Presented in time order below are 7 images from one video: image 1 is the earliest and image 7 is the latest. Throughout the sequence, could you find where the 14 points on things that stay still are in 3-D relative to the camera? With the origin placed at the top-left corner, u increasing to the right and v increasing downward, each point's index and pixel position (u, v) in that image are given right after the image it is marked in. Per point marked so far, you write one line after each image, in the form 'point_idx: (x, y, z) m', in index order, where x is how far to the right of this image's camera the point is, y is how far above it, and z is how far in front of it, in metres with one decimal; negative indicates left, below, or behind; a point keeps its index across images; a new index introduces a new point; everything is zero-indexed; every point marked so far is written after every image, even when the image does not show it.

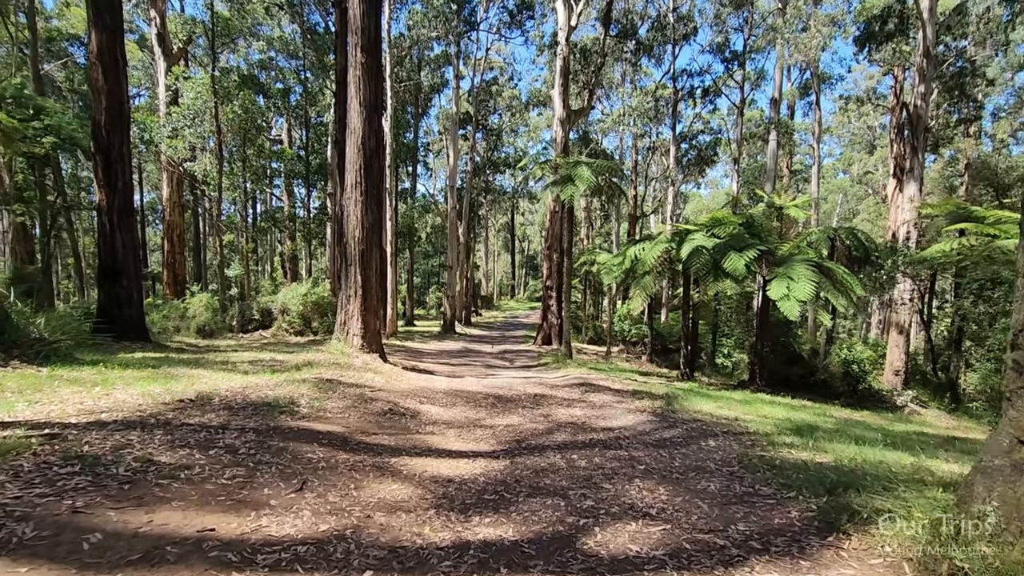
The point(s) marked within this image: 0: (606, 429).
0: (+1.0, -1.5, +5.5) m
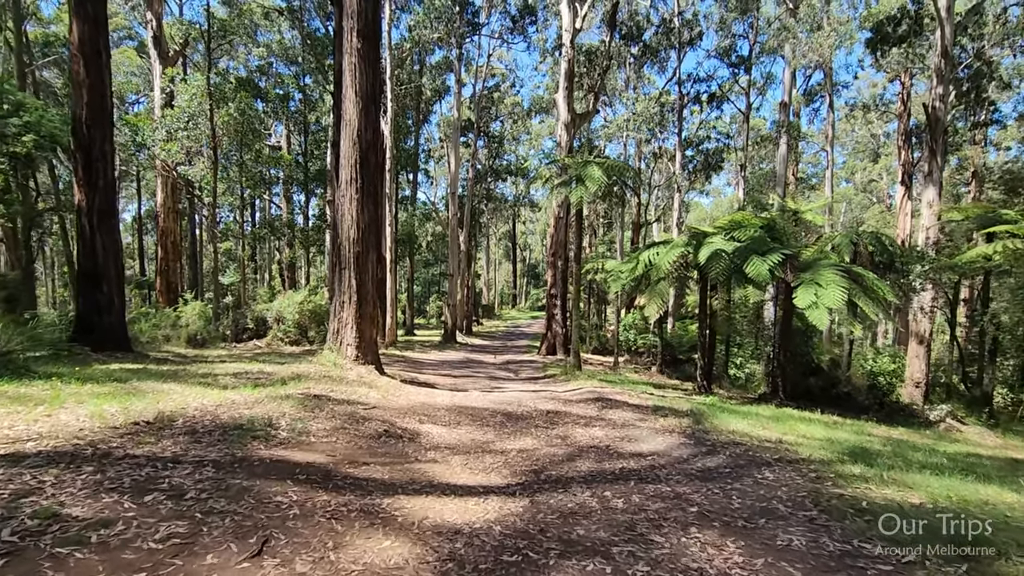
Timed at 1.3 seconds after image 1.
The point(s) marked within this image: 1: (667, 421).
0: (+1.1, -1.5, +4.7) m
1: (+2.0, -1.7, +6.7) m
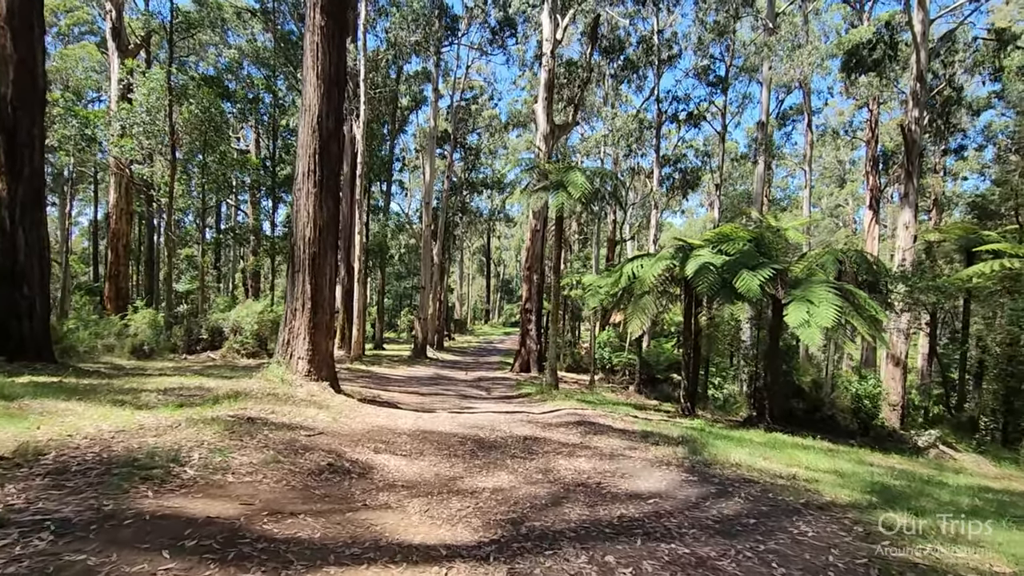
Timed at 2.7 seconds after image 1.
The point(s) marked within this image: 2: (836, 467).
0: (+0.9, -1.6, +3.9) m
1: (+1.6, -1.8, +5.9) m
2: (+4.0, -2.2, +6.5) m
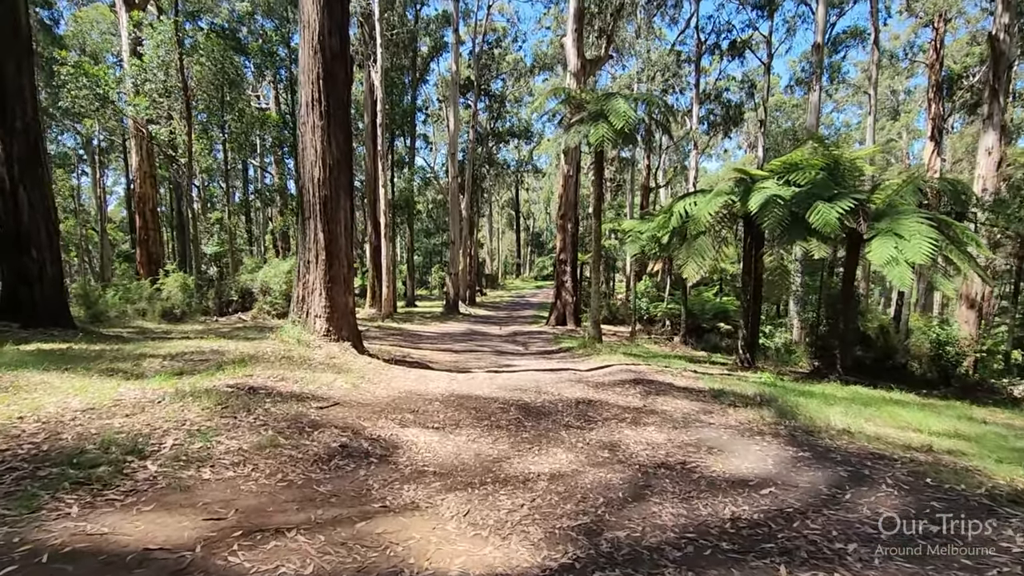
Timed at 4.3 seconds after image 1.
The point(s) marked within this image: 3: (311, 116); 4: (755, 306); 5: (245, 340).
0: (+1.3, -1.1, +2.9) m
1: (+2.1, -1.2, +4.9) m
2: (+4.5, -1.4, +5.4) m
3: (-2.4, +2.1, +6.4) m
4: (+4.6, -0.3, +10.1) m
5: (-4.6, -0.9, +8.9) m
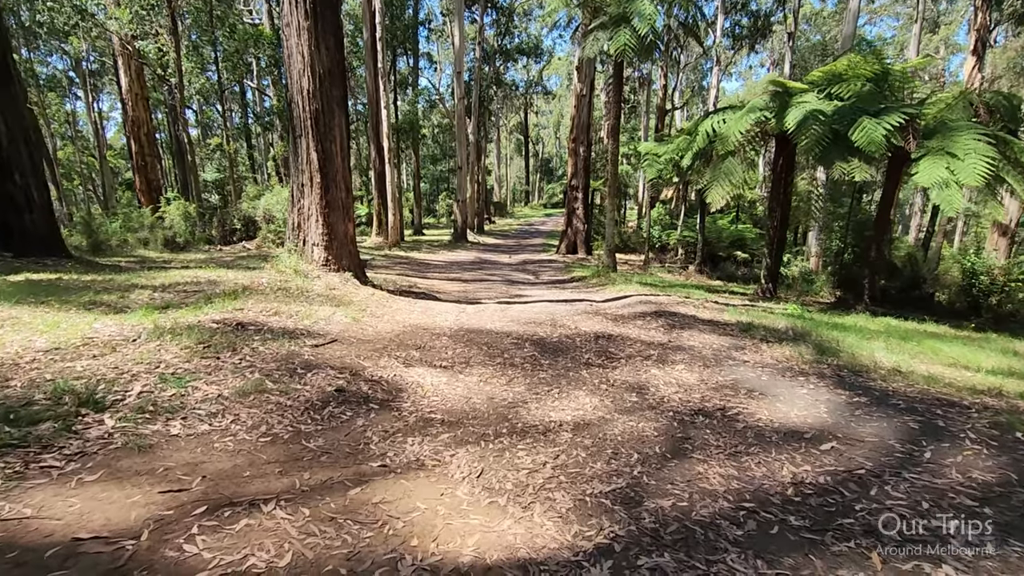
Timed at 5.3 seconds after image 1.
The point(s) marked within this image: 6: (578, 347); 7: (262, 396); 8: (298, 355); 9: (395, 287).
0: (+1.4, -0.7, +2.5) m
1: (+2.3, -0.5, +4.5) m
2: (+4.6, -0.7, +5.0) m
3: (-2.3, +2.9, +5.6) m
4: (+4.8, +1.0, +9.5) m
5: (-4.4, +0.3, +8.6) m
6: (+0.6, -0.5, +4.4) m
7: (-1.3, -0.5, +2.7) m
8: (-1.3, -0.4, +3.3) m
9: (-1.6, 0.0, +7.4) m
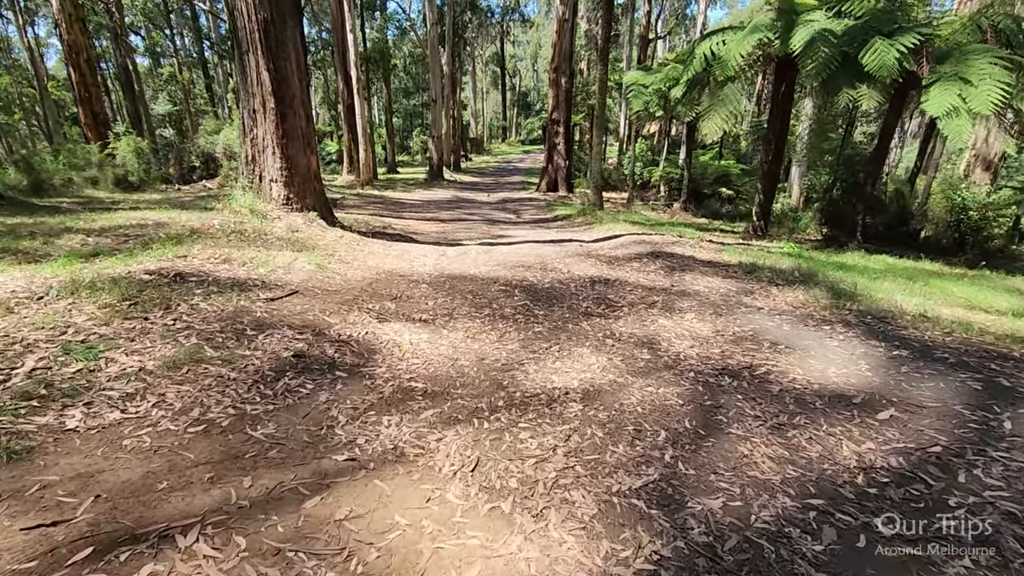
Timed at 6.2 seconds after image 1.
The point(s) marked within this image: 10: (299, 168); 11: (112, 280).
0: (+1.4, -0.5, +2.1) m
1: (+2.2, -0.1, +4.1) m
2: (+4.5, -0.2, +4.7) m
3: (-2.5, +3.4, +4.7) m
4: (+4.5, +2.1, +9.0) m
5: (-4.6, +1.1, +7.8) m
6: (+0.5, 0.0, +4.0) m
7: (-1.3, -0.3, +2.1) m
8: (-1.4, -0.1, +2.8) m
9: (-1.9, +0.8, +6.8) m
10: (-2.2, +1.3, +5.5) m
11: (-2.2, 0.0, +3.0) m
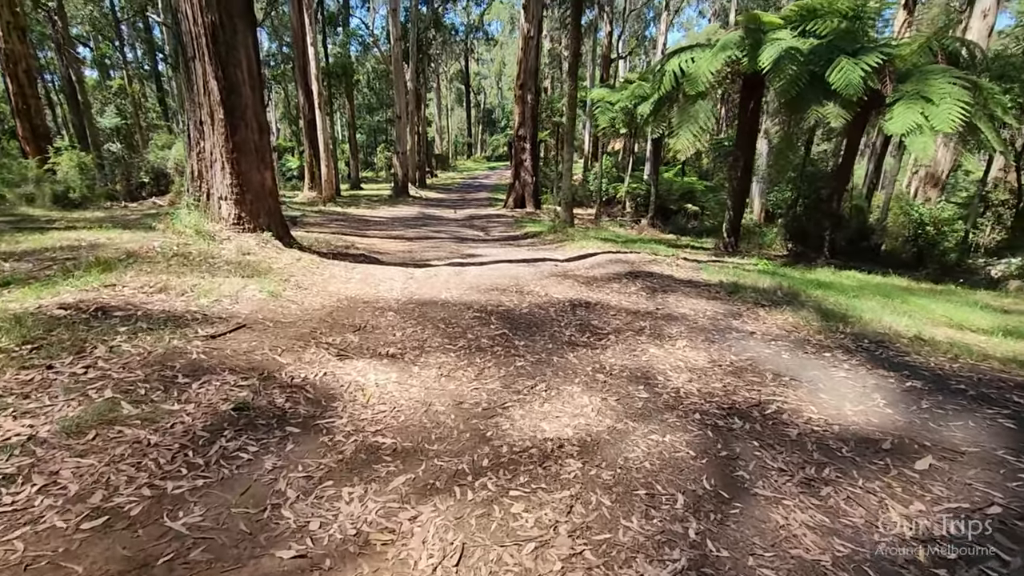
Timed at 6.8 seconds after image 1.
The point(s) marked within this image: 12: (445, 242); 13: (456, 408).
0: (+1.3, -0.6, +1.9) m
1: (+2.0, -0.2, +3.9) m
2: (+4.3, -0.3, +4.7) m
3: (-2.7, +3.2, +4.3) m
4: (+4.0, +1.8, +9.0) m
5: (-5.0, +0.8, +7.2) m
6: (+0.3, -0.2, +3.7) m
7: (-1.3, -0.5, +1.7) m
8: (-1.5, -0.3, +2.4) m
9: (-2.2, +0.5, +6.3) m
10: (-2.5, +1.0, +5.1) m
11: (-2.3, -0.1, +2.5) m
12: (-1.1, +0.8, +8.9) m
13: (-0.2, -0.5, +2.3) m
